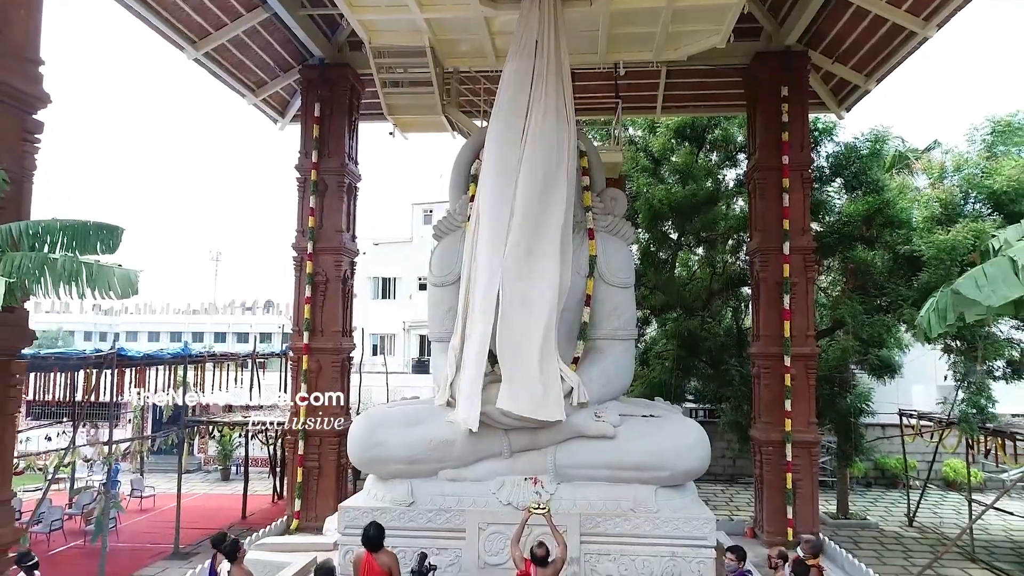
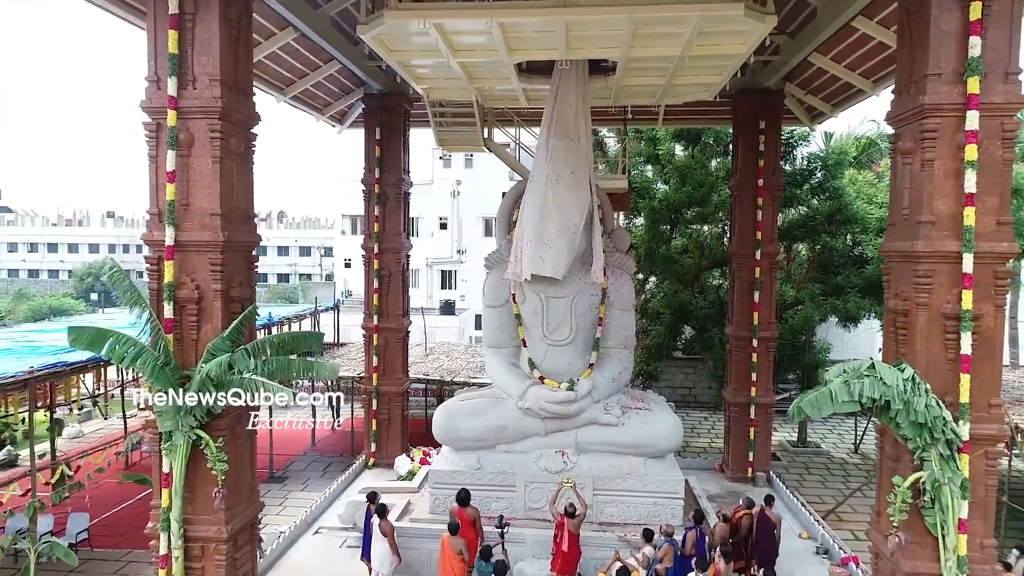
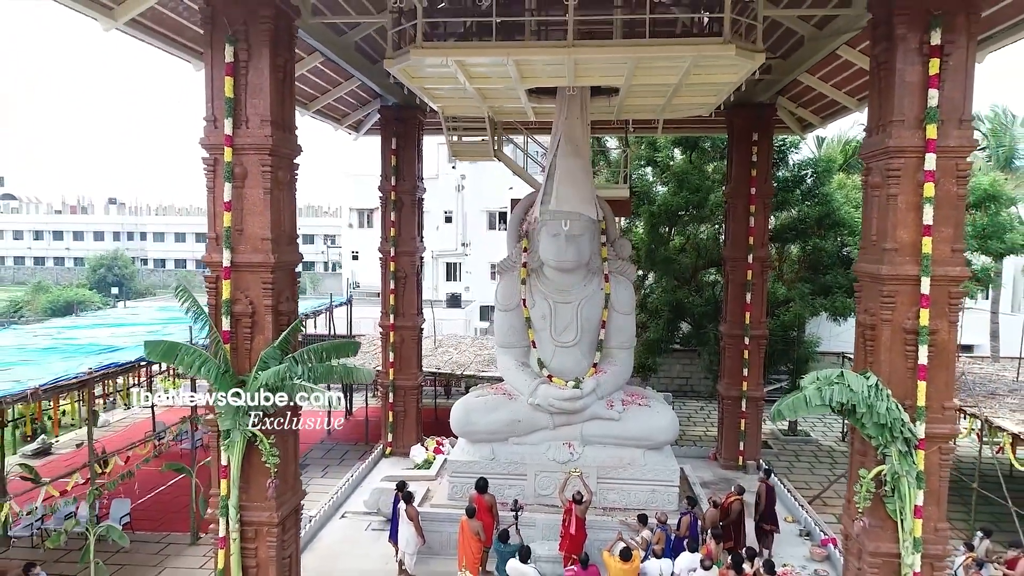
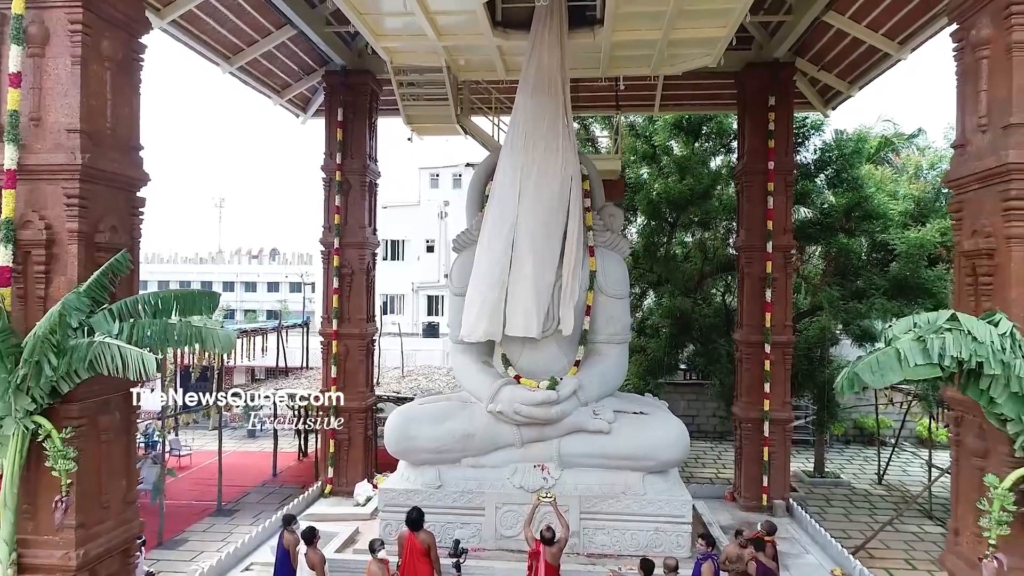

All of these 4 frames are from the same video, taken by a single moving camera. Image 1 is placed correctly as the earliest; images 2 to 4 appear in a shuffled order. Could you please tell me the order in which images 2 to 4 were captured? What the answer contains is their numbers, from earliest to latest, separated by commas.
4, 2, 3
